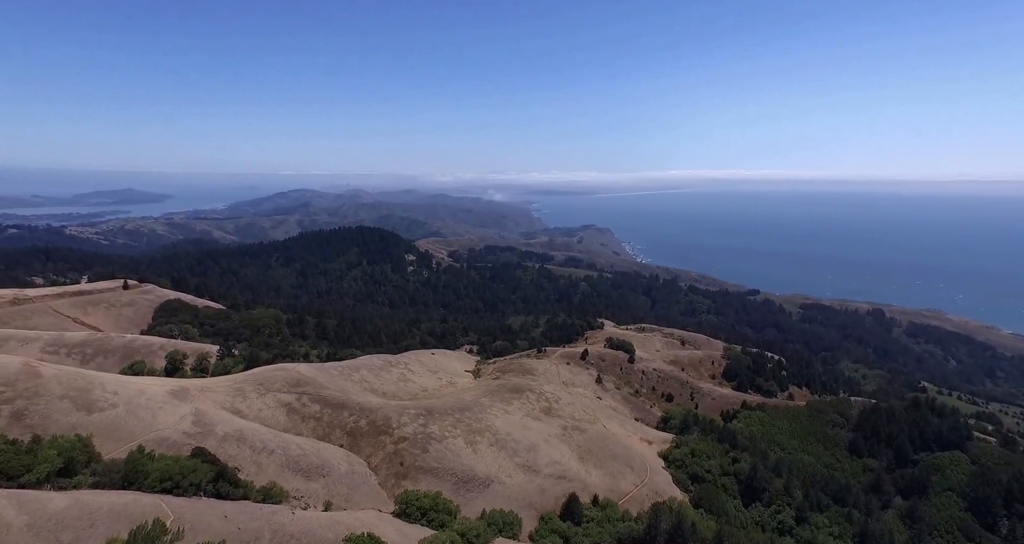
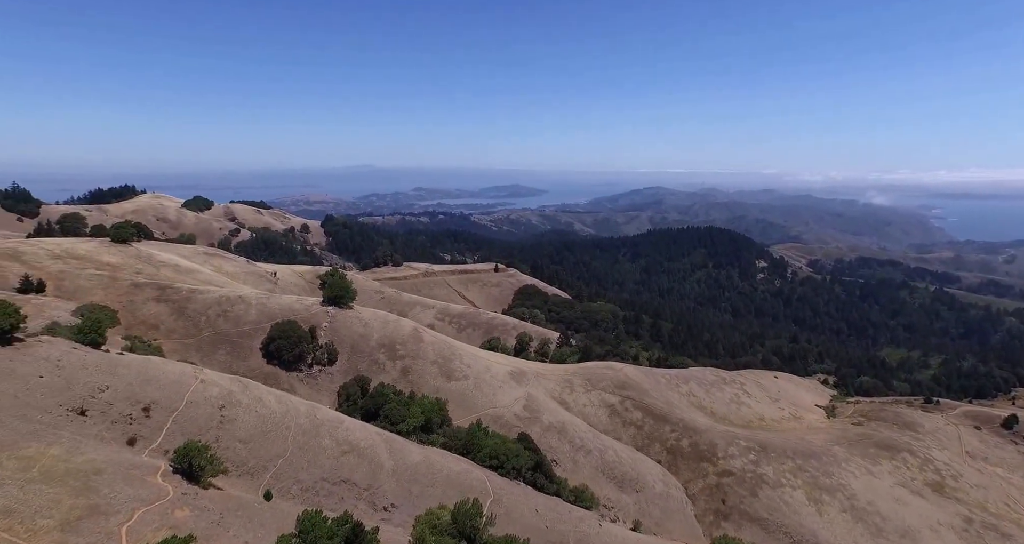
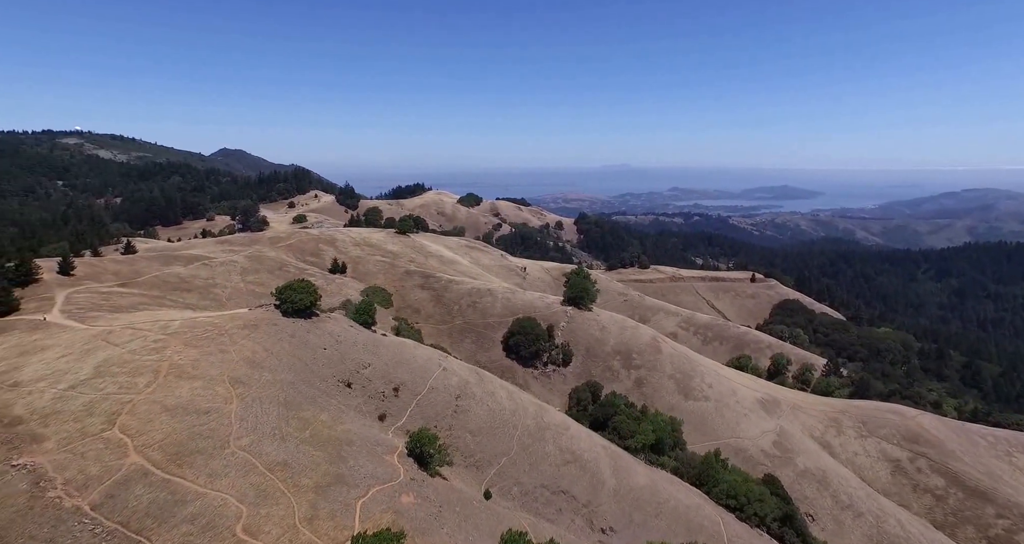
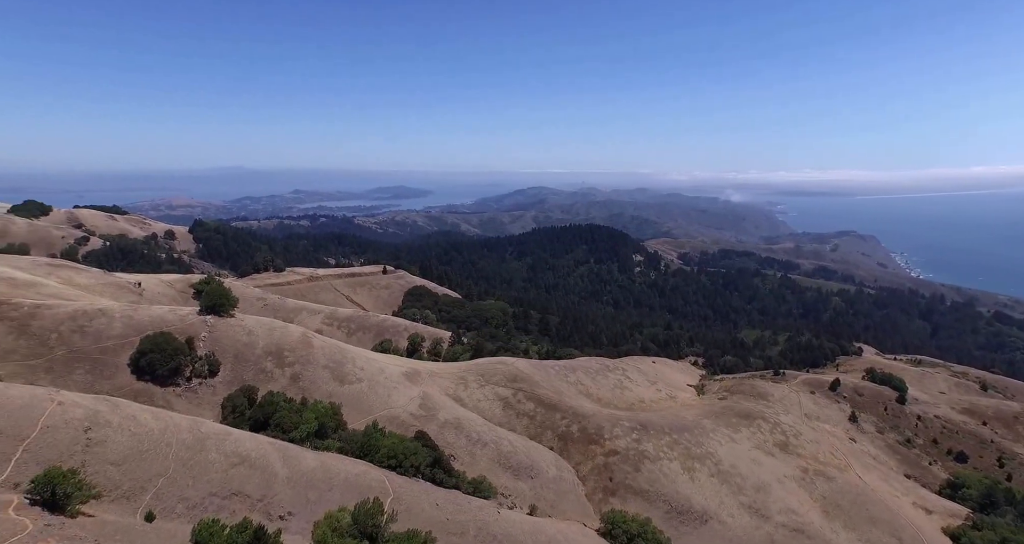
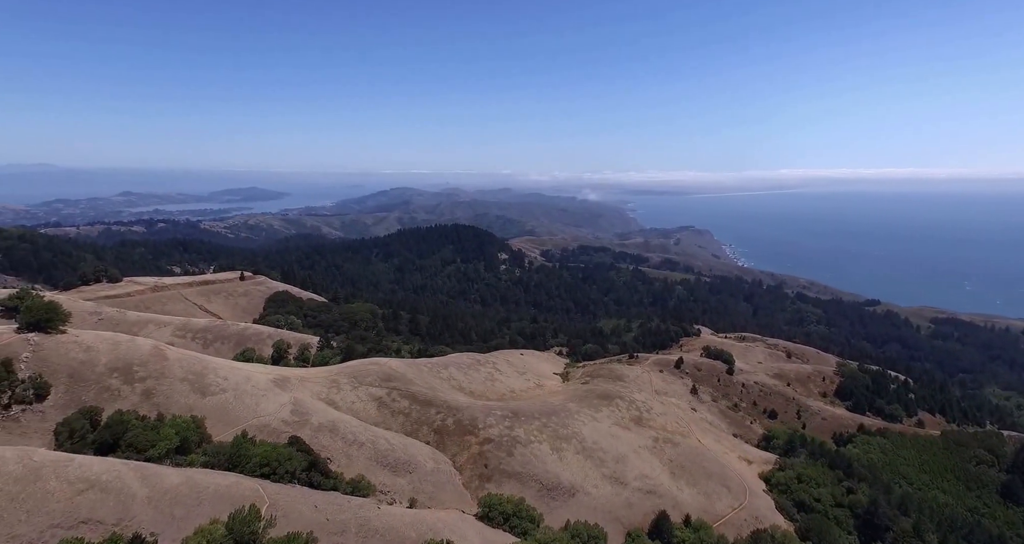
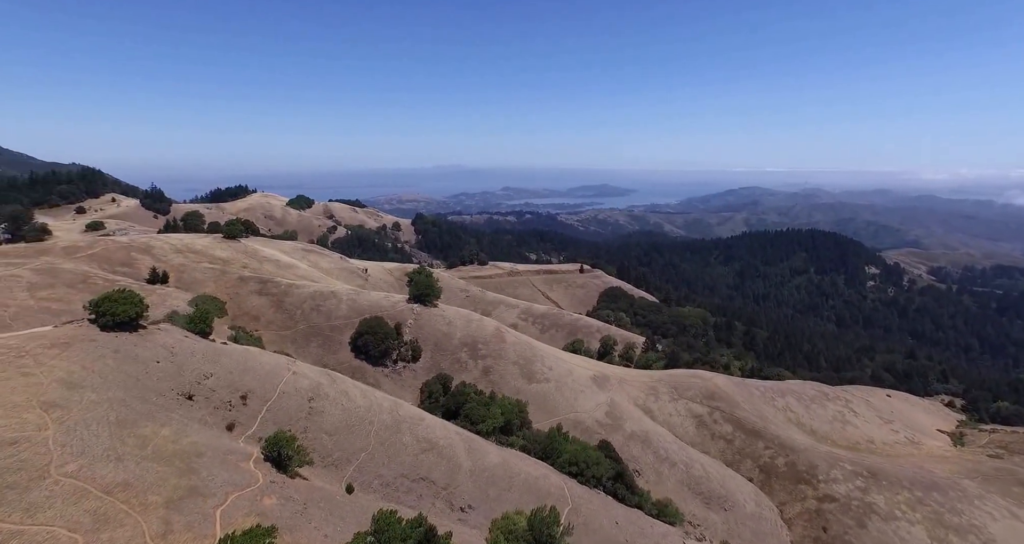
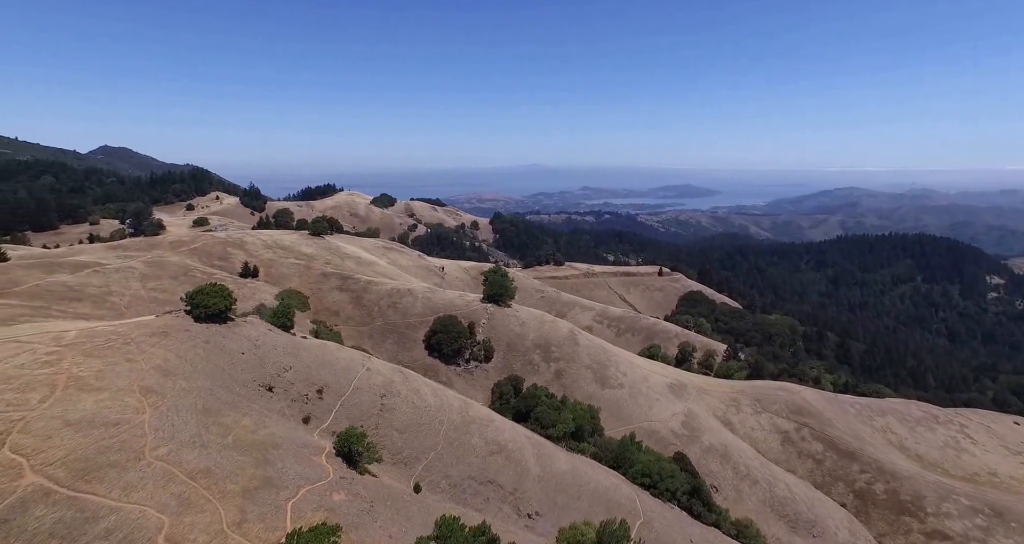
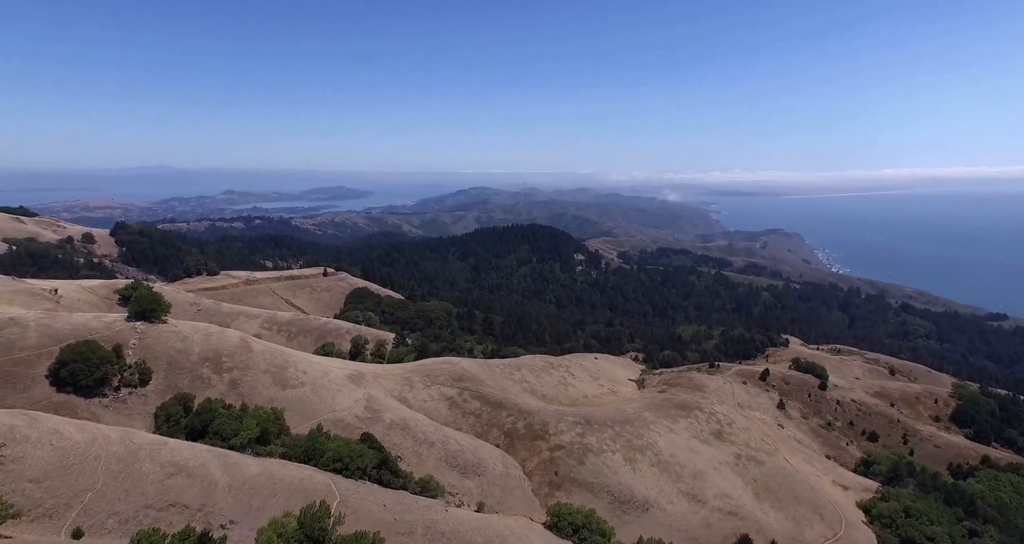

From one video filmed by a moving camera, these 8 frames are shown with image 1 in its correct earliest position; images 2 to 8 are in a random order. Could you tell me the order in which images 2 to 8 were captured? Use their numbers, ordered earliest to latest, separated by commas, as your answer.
5, 8, 4, 2, 6, 7, 3
